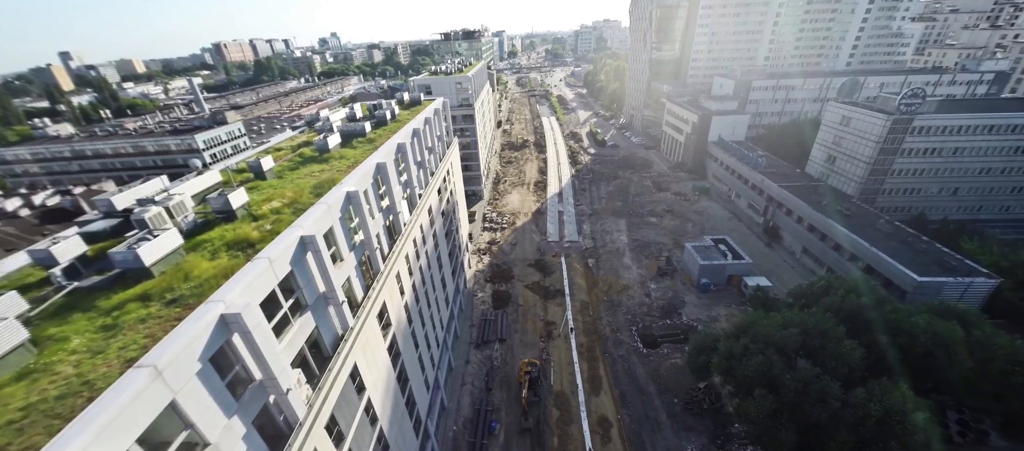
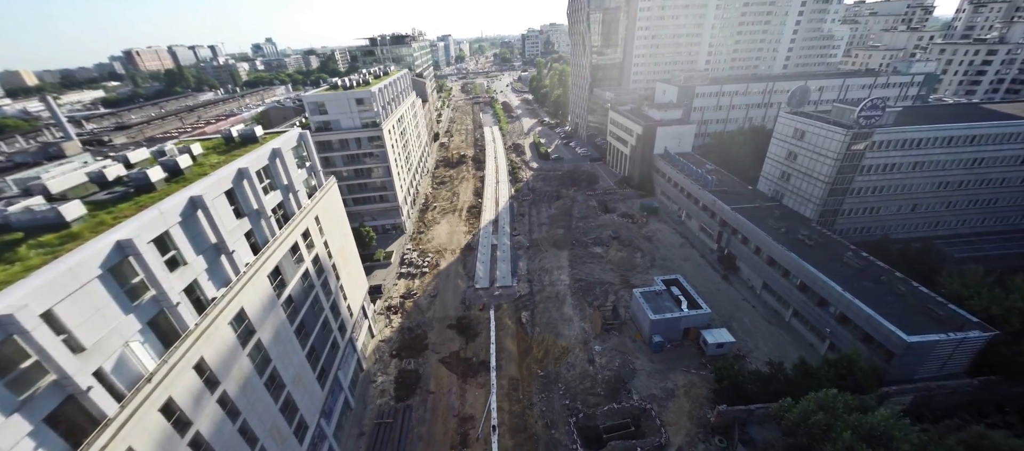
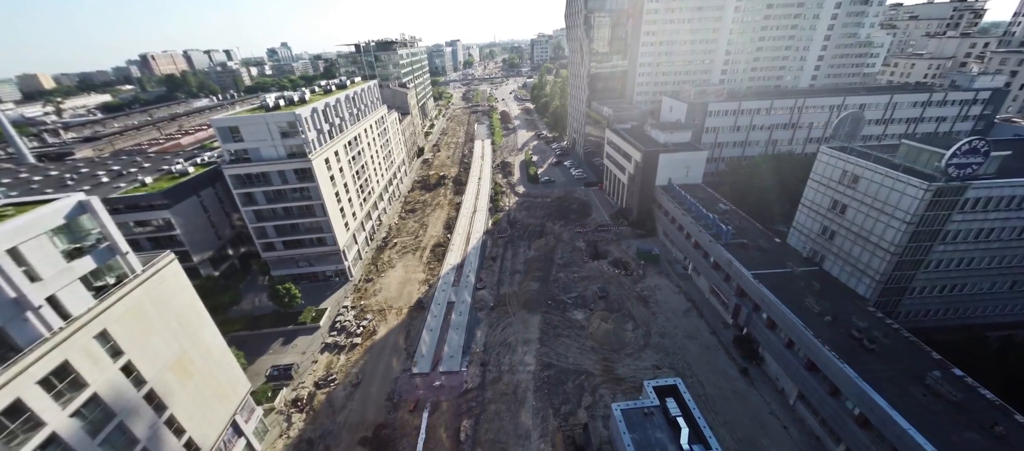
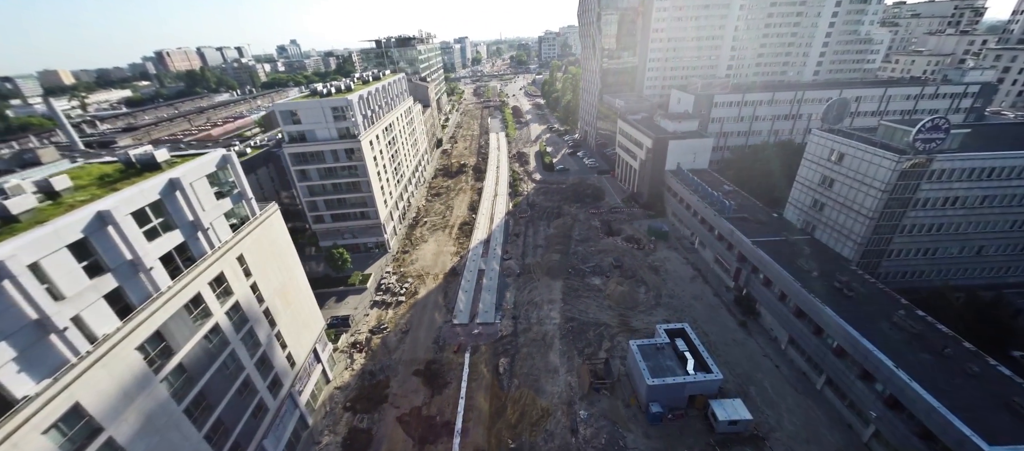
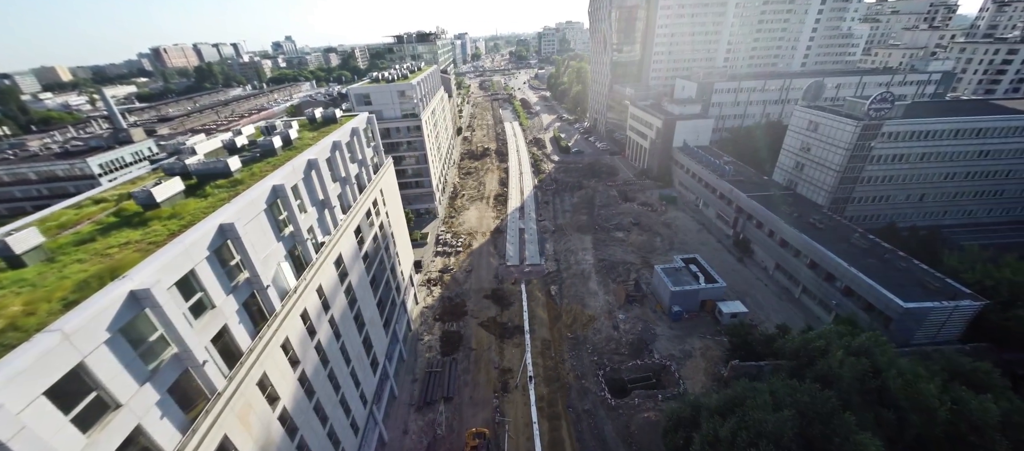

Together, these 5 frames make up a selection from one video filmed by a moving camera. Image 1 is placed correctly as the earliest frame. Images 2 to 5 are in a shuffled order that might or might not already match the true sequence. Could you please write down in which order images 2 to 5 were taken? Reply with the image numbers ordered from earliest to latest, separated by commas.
5, 2, 4, 3
